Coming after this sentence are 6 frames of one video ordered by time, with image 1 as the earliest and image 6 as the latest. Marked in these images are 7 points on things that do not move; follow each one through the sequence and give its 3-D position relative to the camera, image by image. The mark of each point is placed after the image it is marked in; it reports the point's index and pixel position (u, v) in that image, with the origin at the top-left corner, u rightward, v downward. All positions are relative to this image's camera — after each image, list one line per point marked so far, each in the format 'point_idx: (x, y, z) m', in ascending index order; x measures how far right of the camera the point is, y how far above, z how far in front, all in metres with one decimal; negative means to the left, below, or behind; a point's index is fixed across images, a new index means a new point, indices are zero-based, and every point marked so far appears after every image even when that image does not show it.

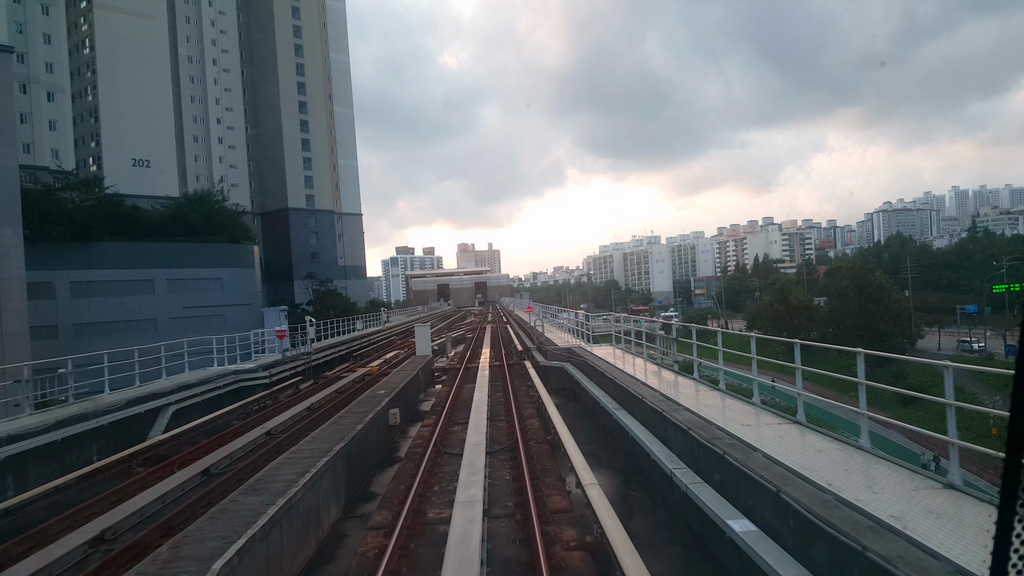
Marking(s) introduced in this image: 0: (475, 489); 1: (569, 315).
0: (-0.3, -1.3, +5.5) m
1: (+1.3, -0.6, +19.9) m
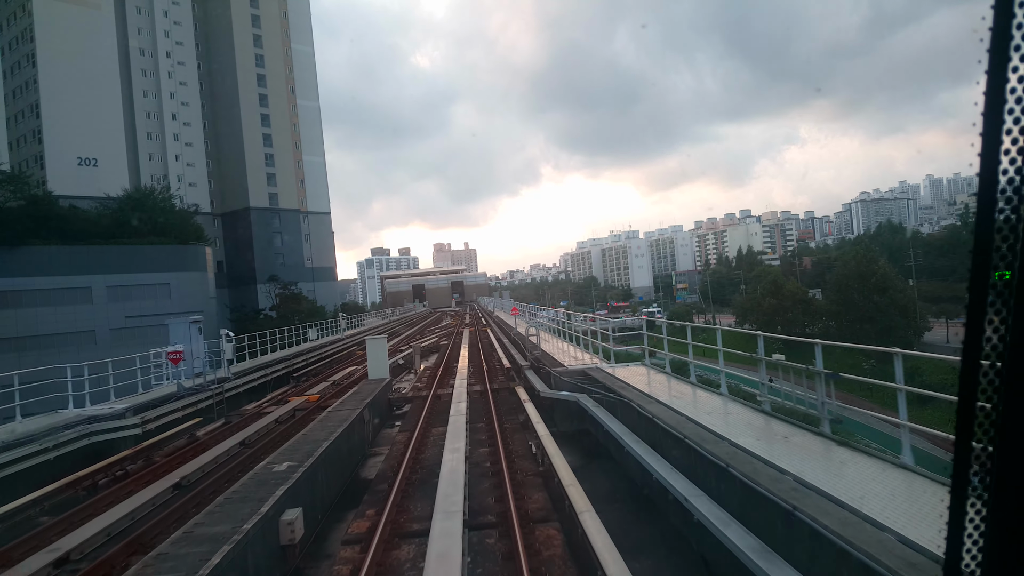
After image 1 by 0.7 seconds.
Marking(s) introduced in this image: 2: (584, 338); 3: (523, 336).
0: (-0.3, -1.3, +4.8) m
1: (+0.8, -0.6, +19.1) m
2: (+1.4, -1.0, +16.5) m
3: (+0.2, -1.1, +19.4) m
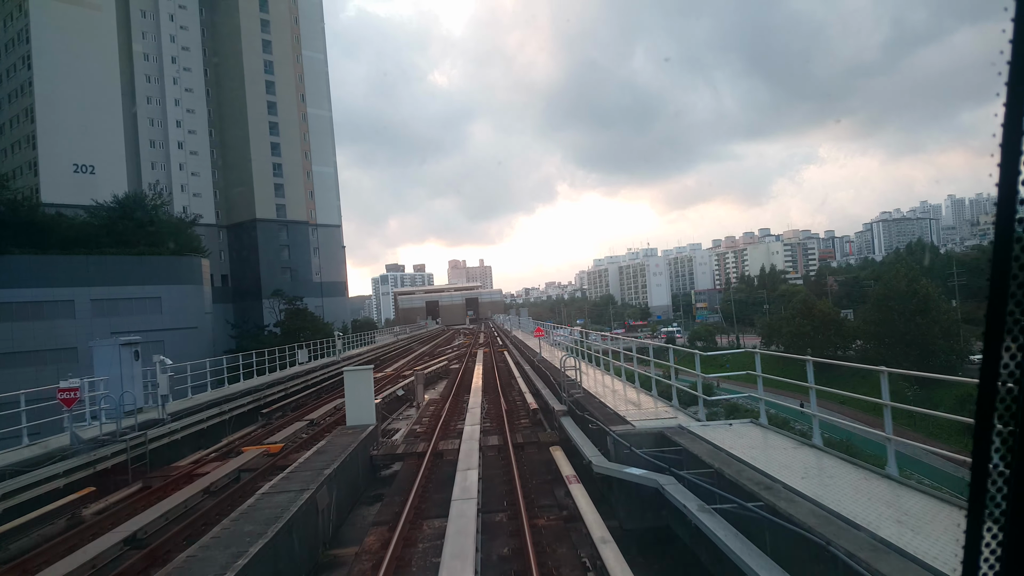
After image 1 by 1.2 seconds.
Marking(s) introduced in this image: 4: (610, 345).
0: (-0.2, -1.4, +4.2) m
1: (+1.2, -1.0, +18.5) m
2: (+1.7, -1.4, +15.8) m
3: (+0.6, -1.5, +18.8) m
4: (+1.7, -1.0, +15.7) m
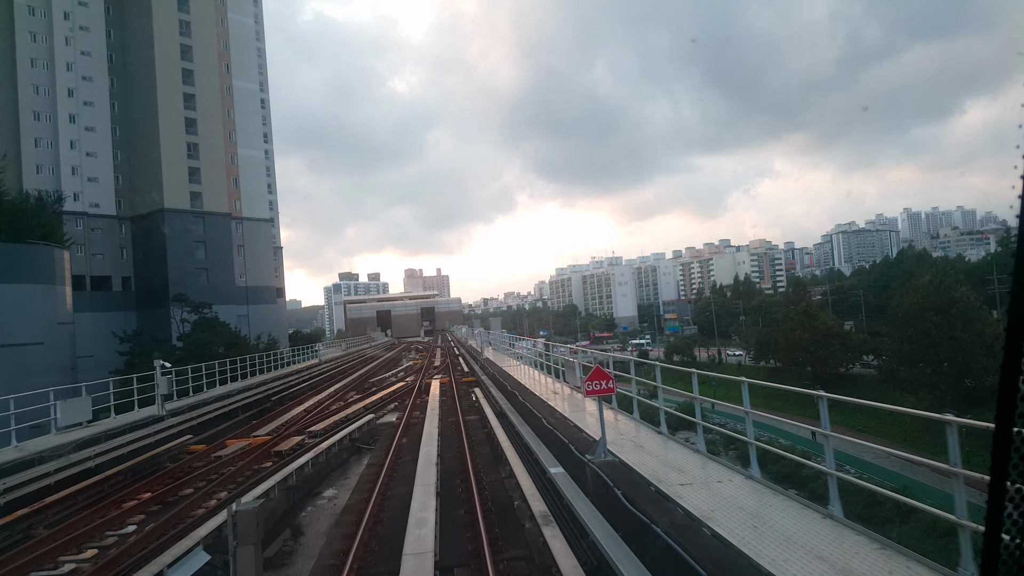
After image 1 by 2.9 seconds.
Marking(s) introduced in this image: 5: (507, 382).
0: (-0.3, -1.4, +2.4) m
1: (+0.3, -1.2, +16.8) m
2: (+1.1, -1.5, +14.2) m
3: (-0.3, -1.7, +17.1) m
4: (+1.1, -1.2, +14.0) m
5: (-0.1, -1.7, +15.1) m
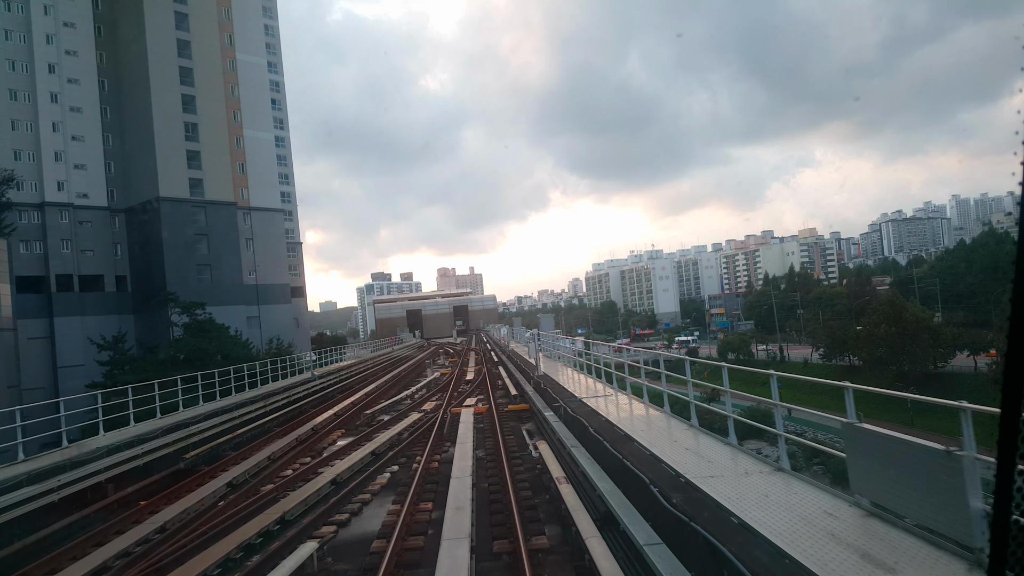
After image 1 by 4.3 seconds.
0: (-0.1, -1.3, +1.2) m
1: (+1.1, -1.1, +15.6) m
2: (+1.7, -1.4, +12.9) m
3: (+0.5, -1.6, +15.8) m
4: (+1.7, -1.1, +12.8) m
5: (+0.6, -1.6, +13.9) m
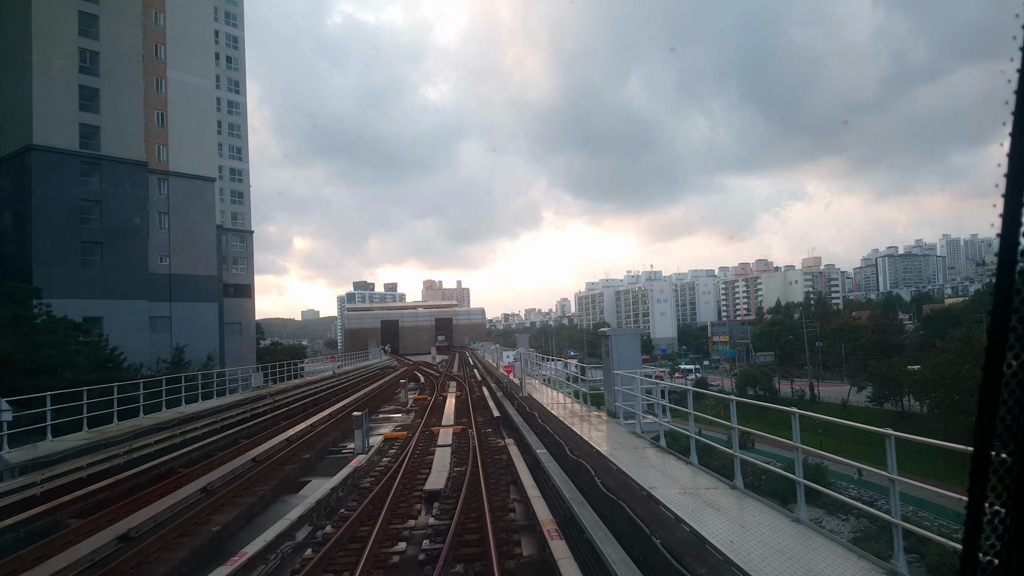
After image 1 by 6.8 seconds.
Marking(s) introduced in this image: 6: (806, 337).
0: (-0.1, -1.2, -0.9) m
1: (+0.9, -1.3, +13.4) m
2: (+1.6, -1.6, +10.7) m
3: (+0.3, -1.9, +13.7) m
4: (+1.6, -1.3, +10.6) m
5: (+0.4, -1.8, +11.7) m
6: (+6.5, -1.0, +17.9) m
